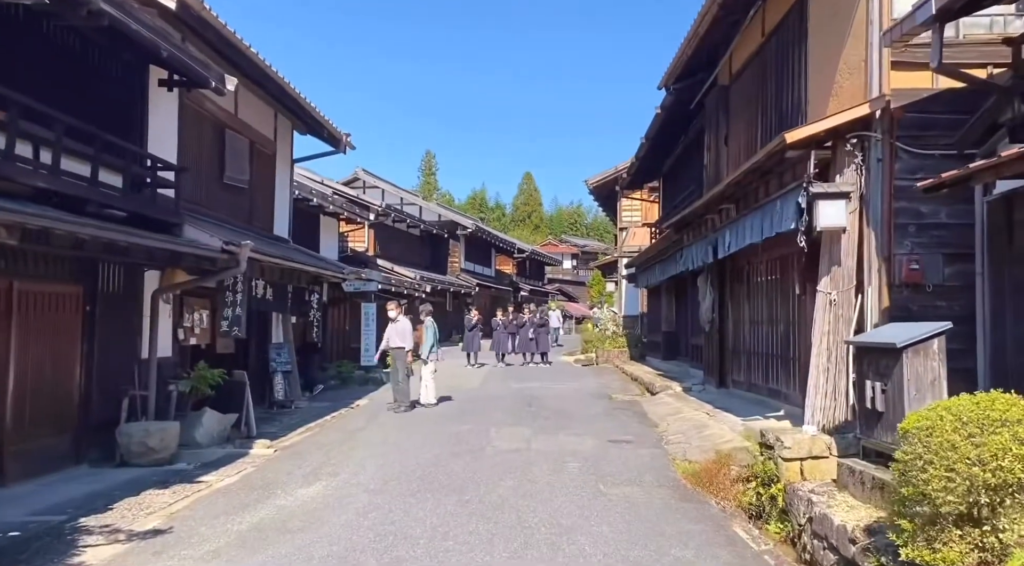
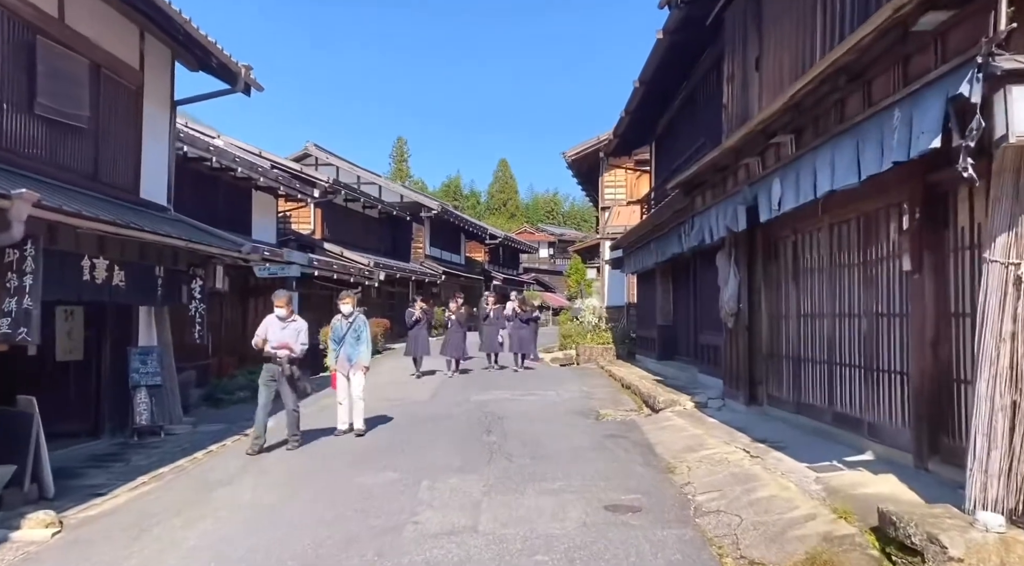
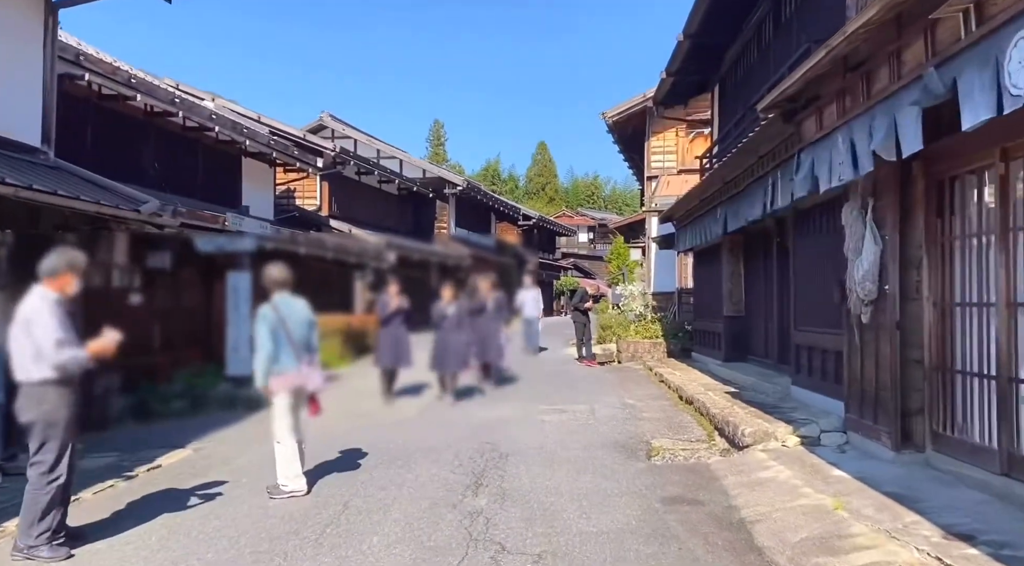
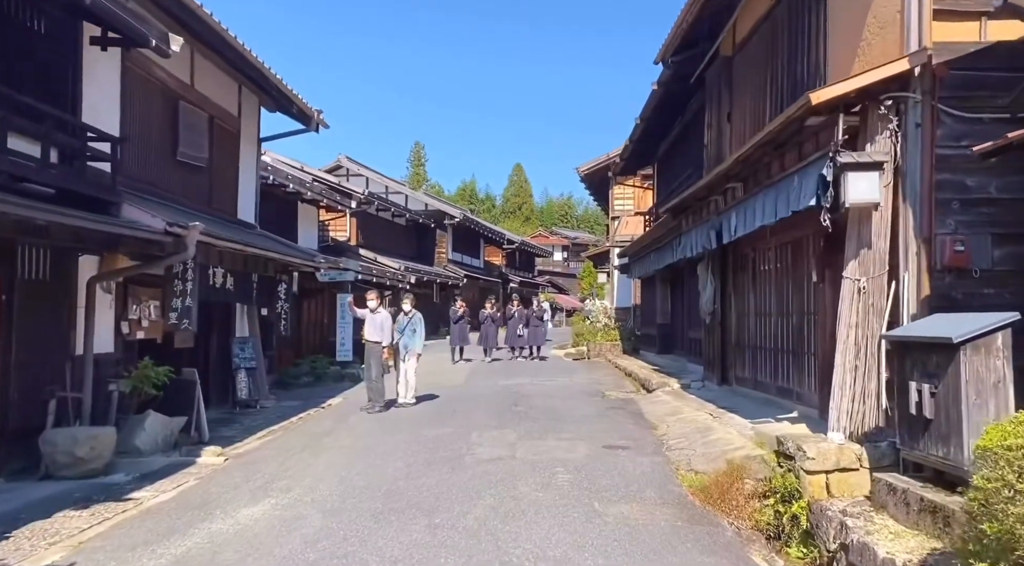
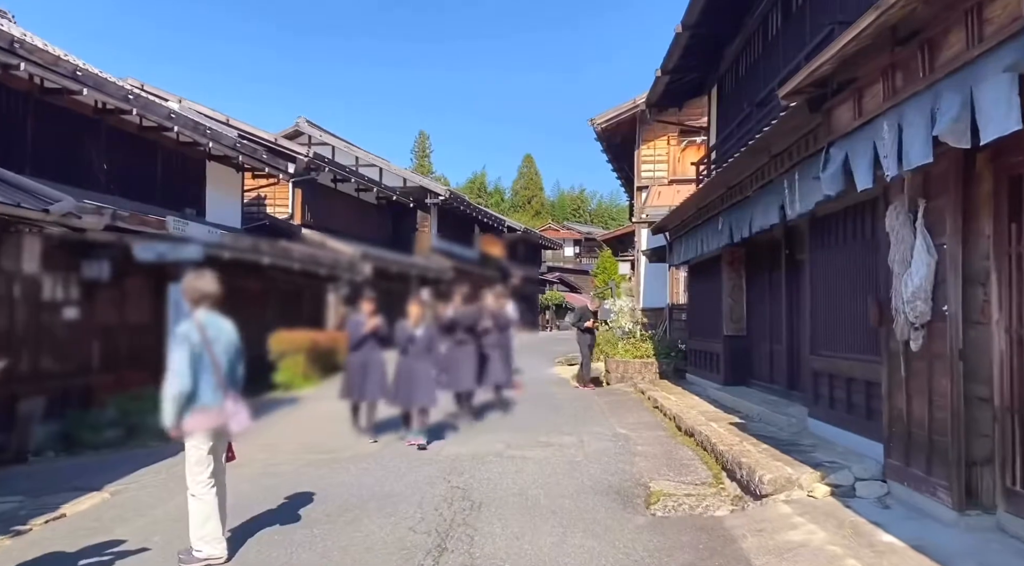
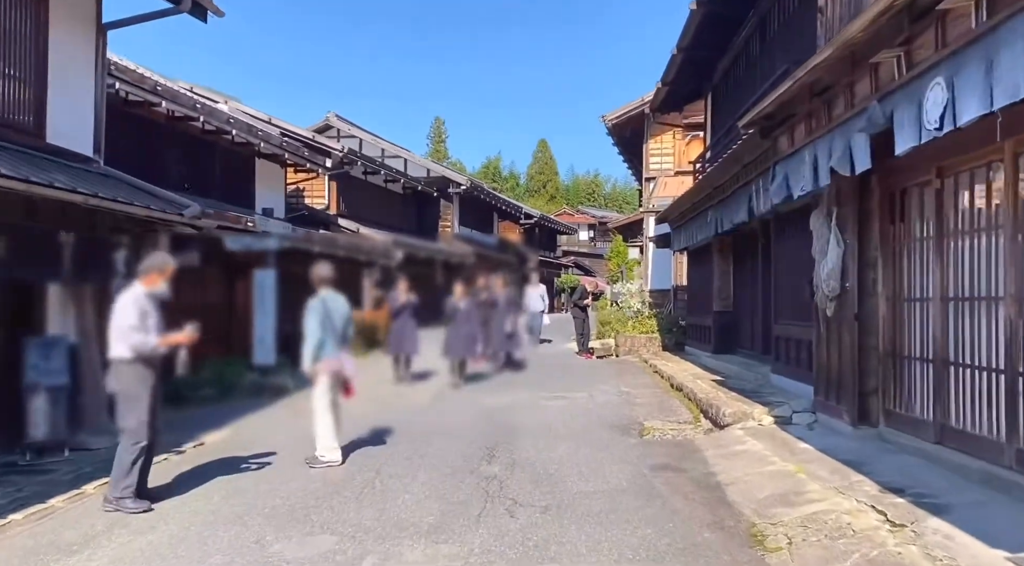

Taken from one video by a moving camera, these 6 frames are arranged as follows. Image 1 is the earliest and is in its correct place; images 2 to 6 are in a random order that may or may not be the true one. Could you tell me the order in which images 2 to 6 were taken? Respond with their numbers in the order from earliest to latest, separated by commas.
4, 2, 6, 3, 5
